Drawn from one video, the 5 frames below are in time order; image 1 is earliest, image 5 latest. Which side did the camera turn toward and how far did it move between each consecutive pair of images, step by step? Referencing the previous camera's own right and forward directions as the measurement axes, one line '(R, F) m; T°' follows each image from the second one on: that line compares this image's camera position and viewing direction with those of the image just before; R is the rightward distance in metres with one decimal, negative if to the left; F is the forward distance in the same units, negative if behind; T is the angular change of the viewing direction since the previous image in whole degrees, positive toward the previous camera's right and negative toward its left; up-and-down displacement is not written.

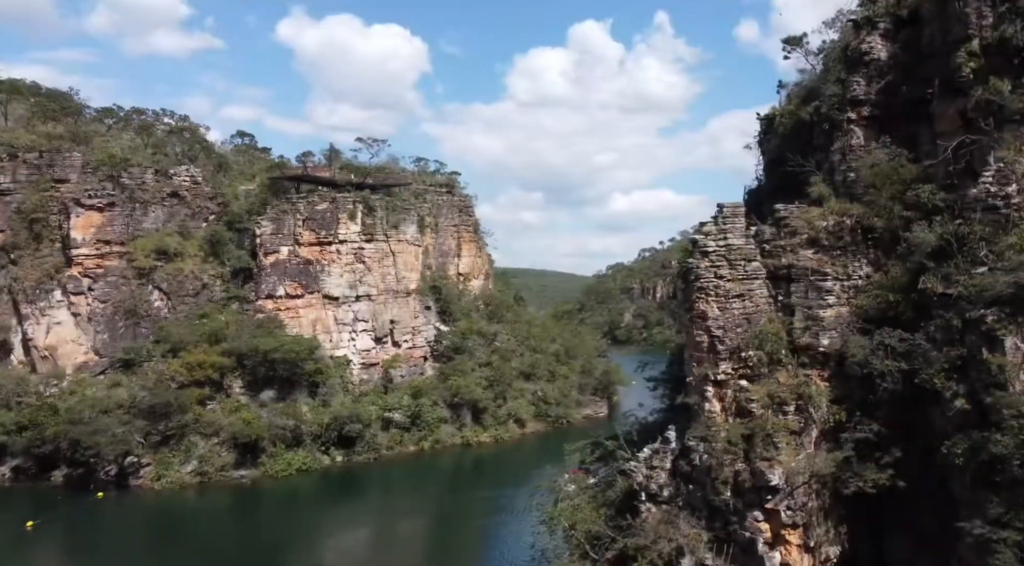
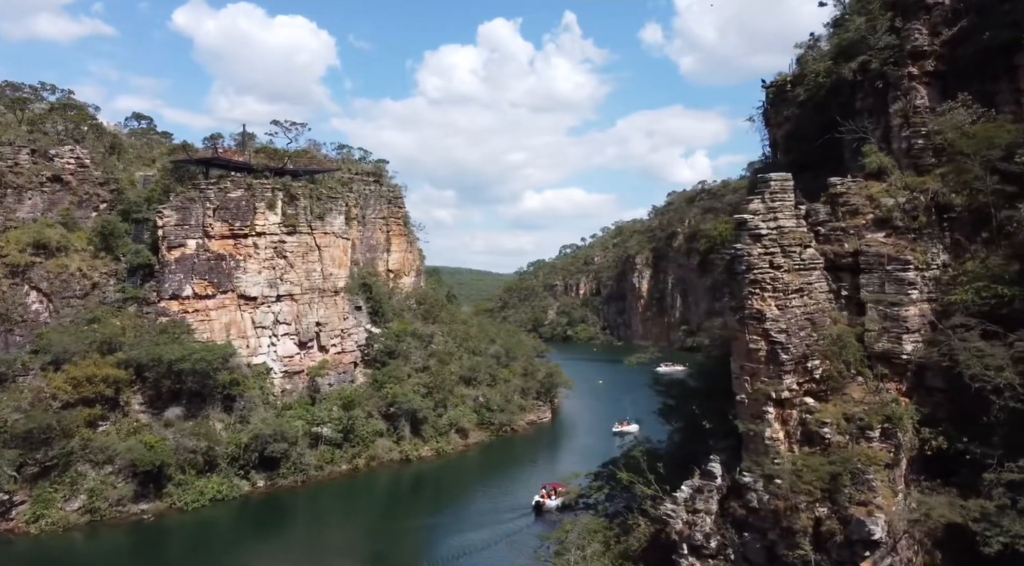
(-0.8, +2.1) m; +6°
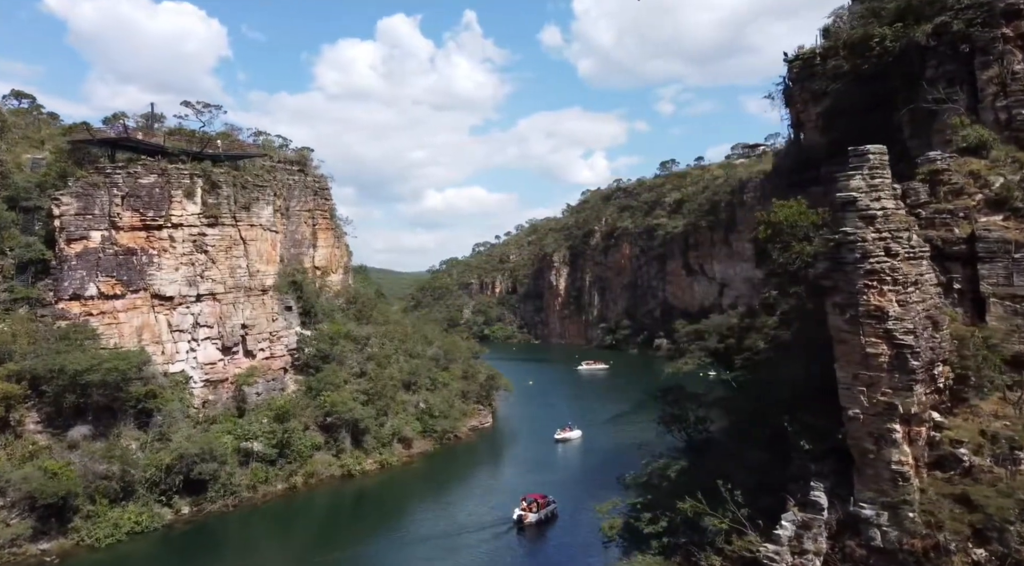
(-1.2, +1.5) m; +7°
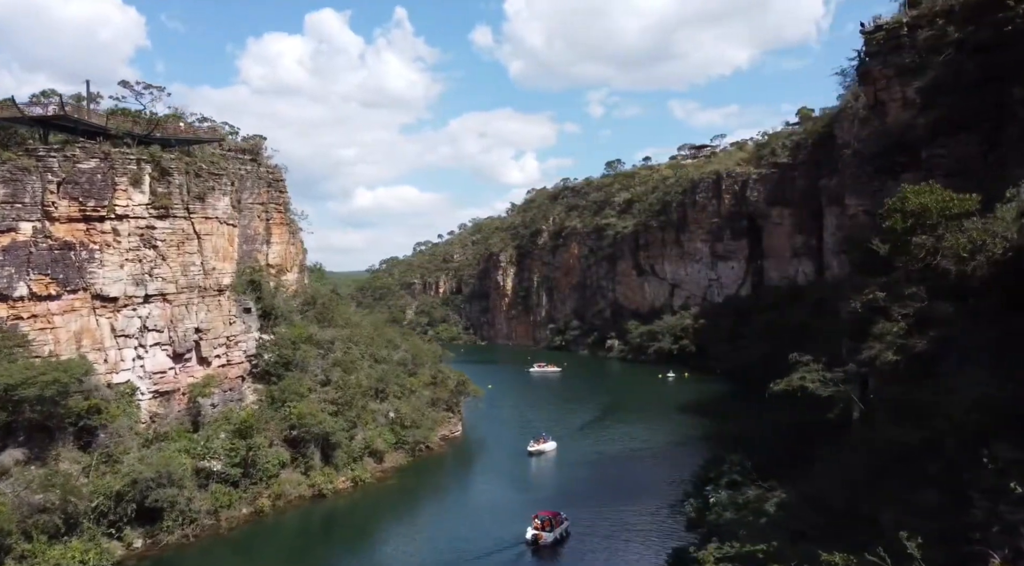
(-1.2, +1.5) m; +5°
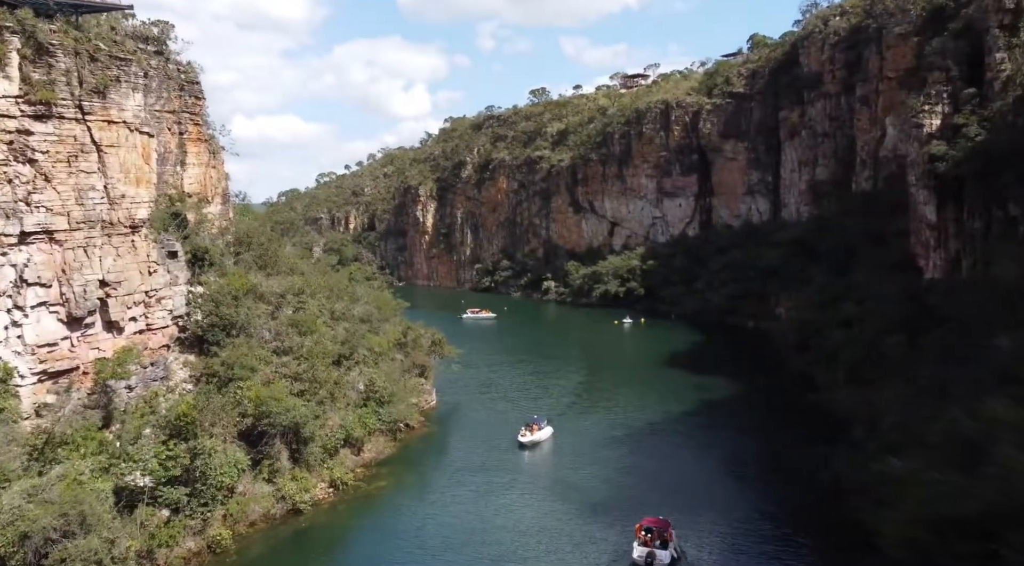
(-2.4, +4.5) m; +8°
